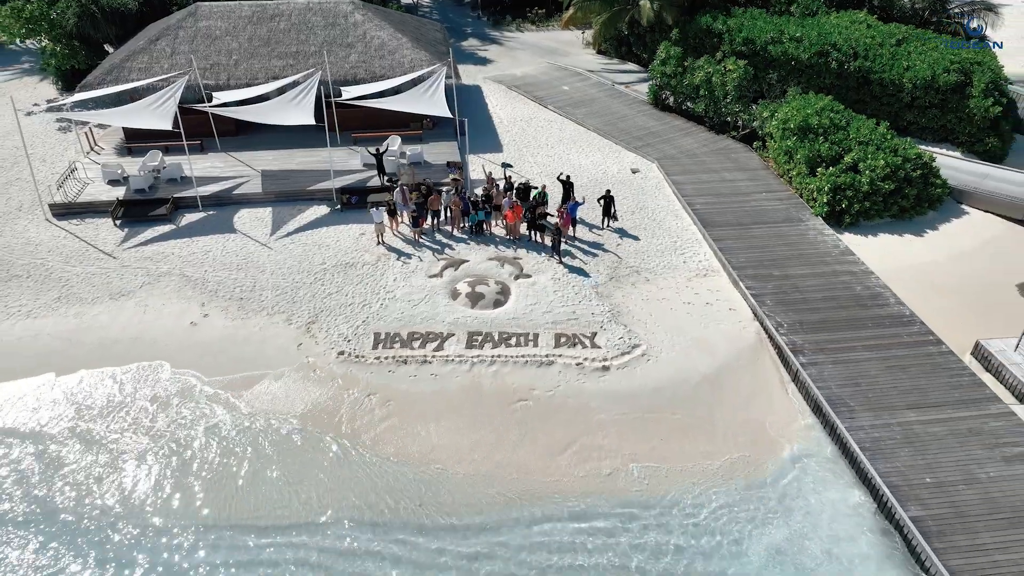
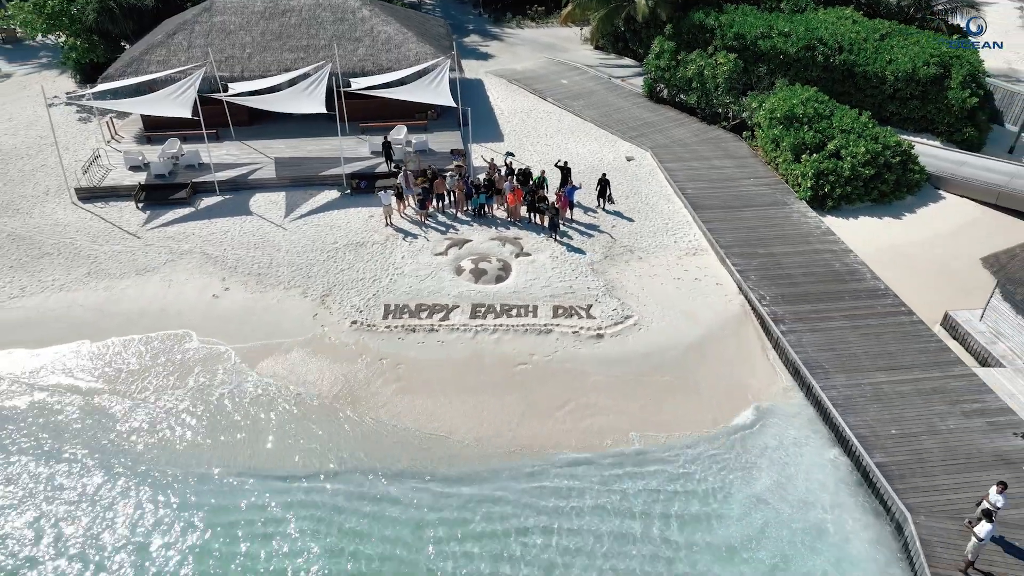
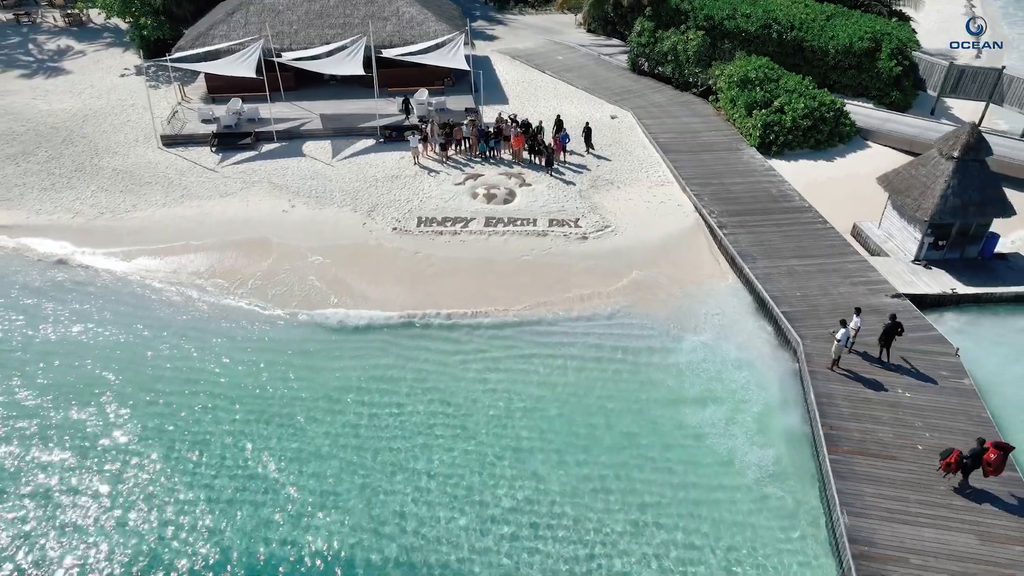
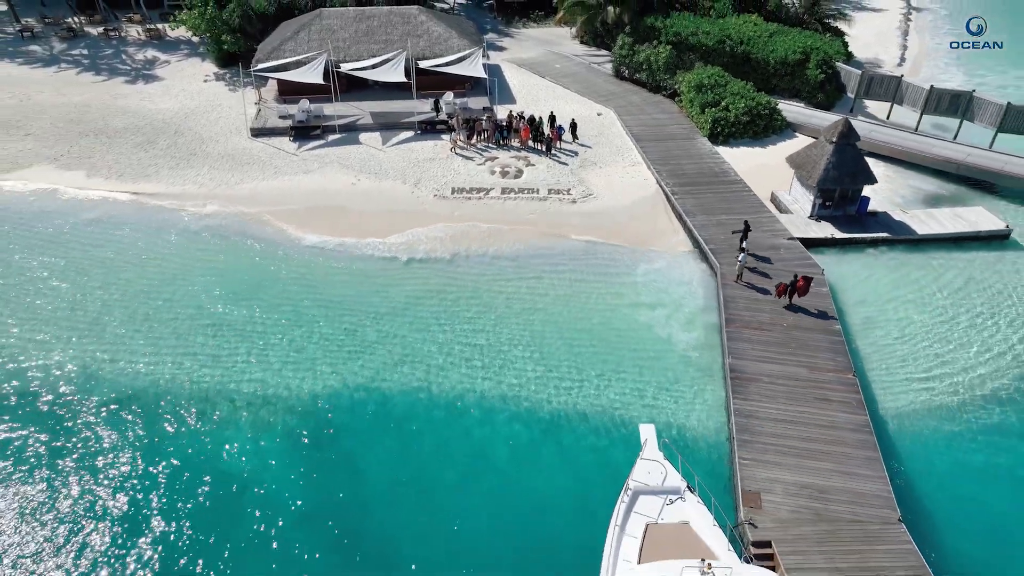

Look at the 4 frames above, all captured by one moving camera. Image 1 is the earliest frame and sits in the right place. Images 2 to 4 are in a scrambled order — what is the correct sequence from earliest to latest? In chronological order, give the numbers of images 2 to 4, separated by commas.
2, 3, 4
